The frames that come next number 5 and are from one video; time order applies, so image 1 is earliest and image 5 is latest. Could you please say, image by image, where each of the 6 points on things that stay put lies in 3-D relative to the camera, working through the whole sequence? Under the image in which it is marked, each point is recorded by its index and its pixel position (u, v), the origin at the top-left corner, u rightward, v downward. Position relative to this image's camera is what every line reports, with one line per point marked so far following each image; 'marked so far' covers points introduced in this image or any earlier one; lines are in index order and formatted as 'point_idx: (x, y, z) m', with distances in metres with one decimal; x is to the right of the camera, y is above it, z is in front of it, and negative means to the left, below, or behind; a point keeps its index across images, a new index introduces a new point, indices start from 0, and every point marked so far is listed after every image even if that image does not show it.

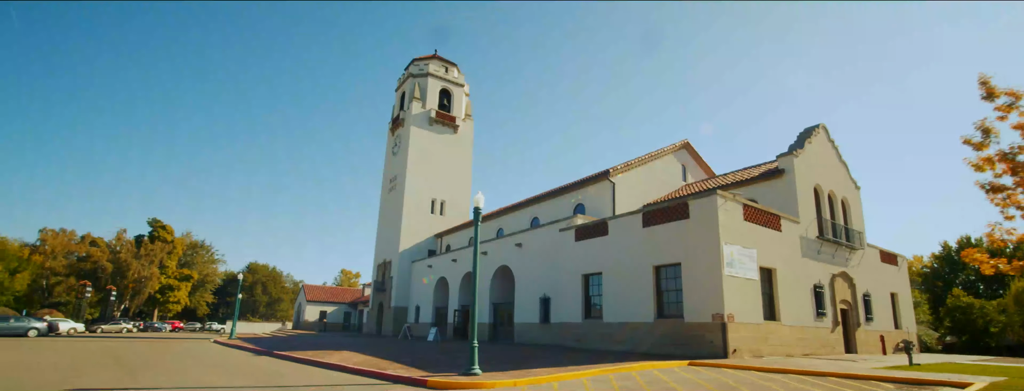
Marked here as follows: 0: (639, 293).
0: (+4.0, -3.1, +16.0) m
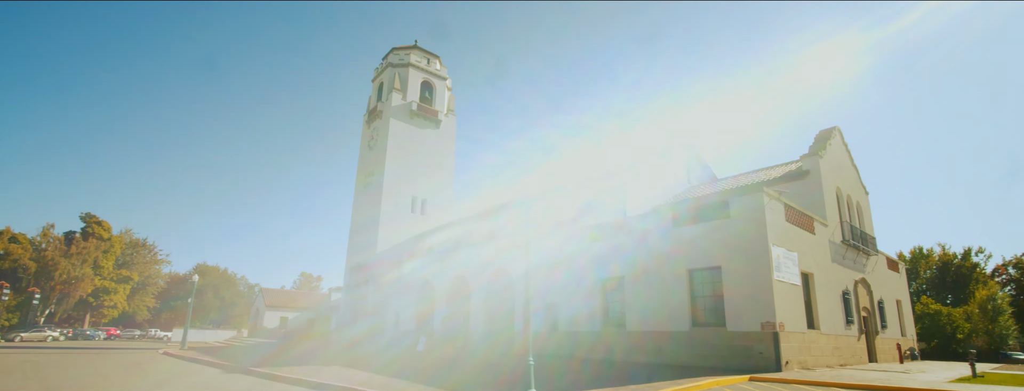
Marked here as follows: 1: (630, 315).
0: (+4.6, -3.0, +14.7) m
1: (+3.7, -3.7, +15.6) m
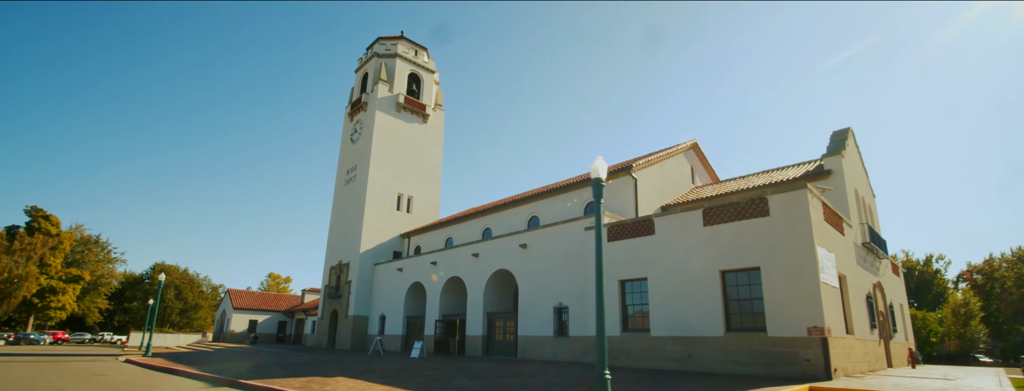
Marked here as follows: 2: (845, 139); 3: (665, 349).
0: (+5.1, -2.9, +13.8) m
1: (+4.1, -3.6, +14.6) m
2: (+12.0, +2.0, +18.2) m
3: (+4.3, -4.3, +14.2) m
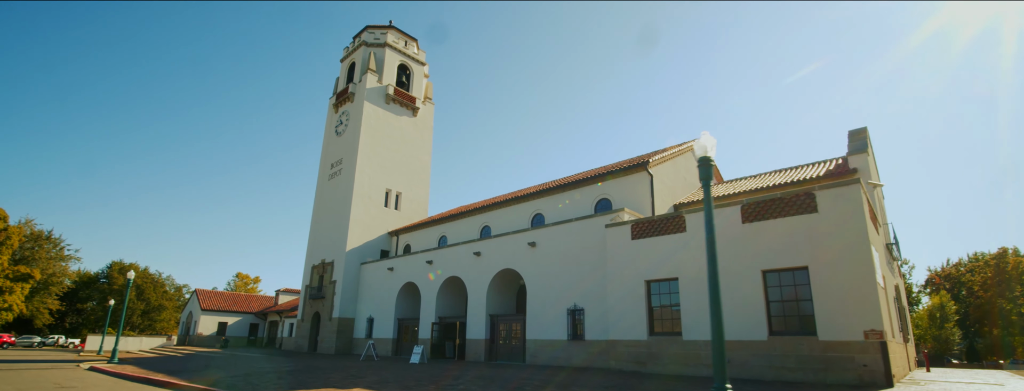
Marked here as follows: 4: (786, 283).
0: (+5.8, -2.8, +12.9) m
1: (+4.8, -3.4, +13.7) m
2: (+12.5, +2.0, +17.8) m
3: (+4.9, -4.2, +13.3) m
4: (+6.8, -2.2, +12.5) m
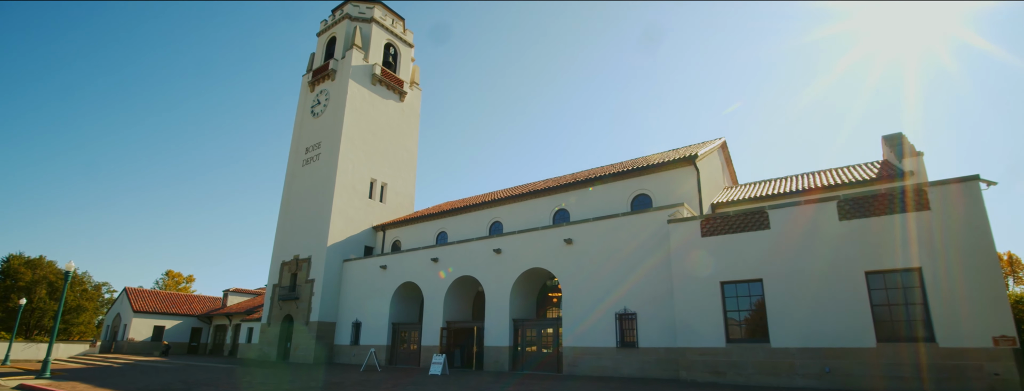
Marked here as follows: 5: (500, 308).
0: (+7.7, -2.6, +11.9) m
1: (+6.5, -3.3, +12.5) m
2: (+13.8, +1.8, +17.6) m
3: (+6.7, -4.0, +12.1) m
4: (+8.7, -2.1, +11.6) m
5: (-0.4, -4.0, +18.1) m
